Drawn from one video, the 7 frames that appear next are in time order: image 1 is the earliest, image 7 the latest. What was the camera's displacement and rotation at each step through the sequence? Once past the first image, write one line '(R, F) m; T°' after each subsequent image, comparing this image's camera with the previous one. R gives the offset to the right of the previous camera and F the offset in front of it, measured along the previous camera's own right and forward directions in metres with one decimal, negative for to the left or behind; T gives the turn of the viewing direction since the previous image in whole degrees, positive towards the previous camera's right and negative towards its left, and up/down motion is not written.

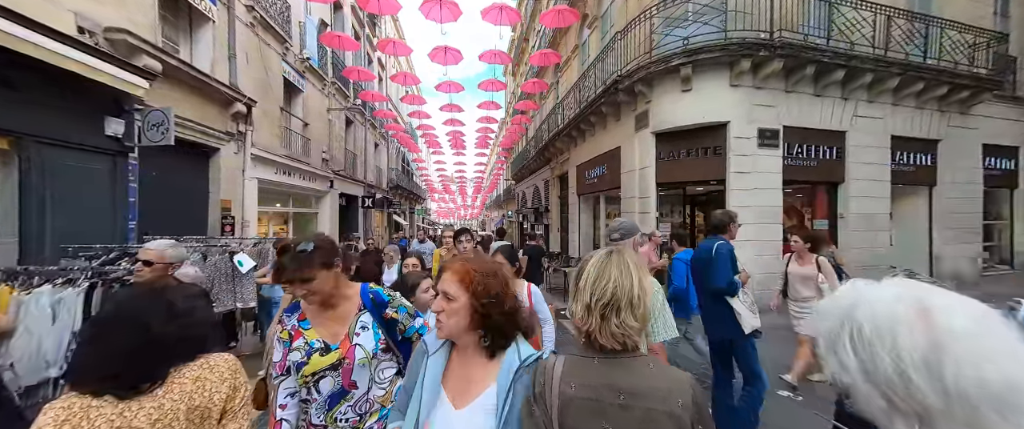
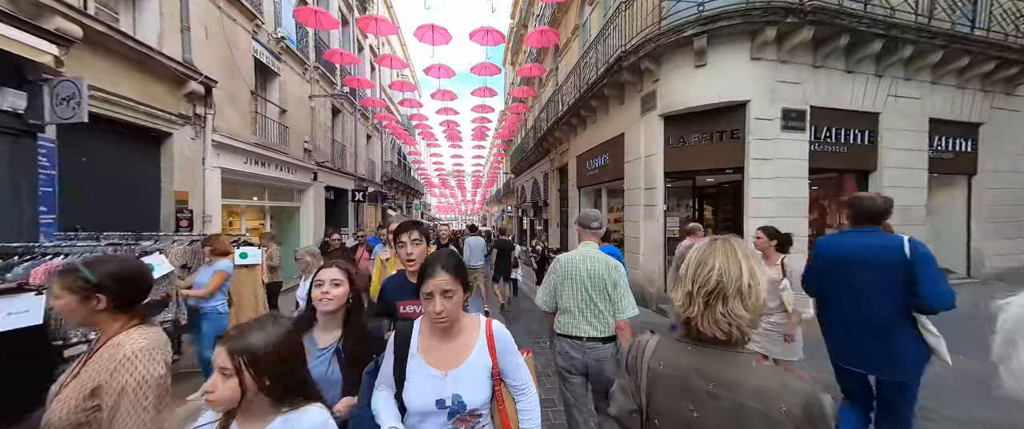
(+0.2, +0.8) m; 0°
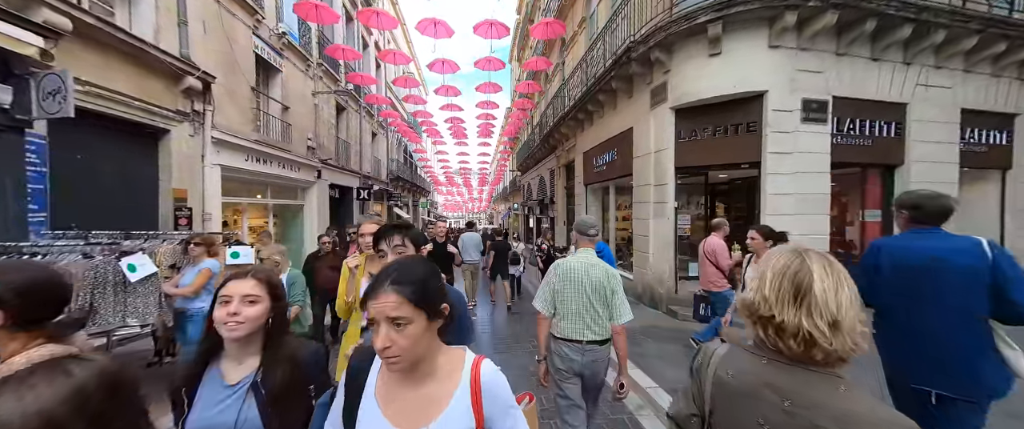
(+0.1, +0.2) m; -1°
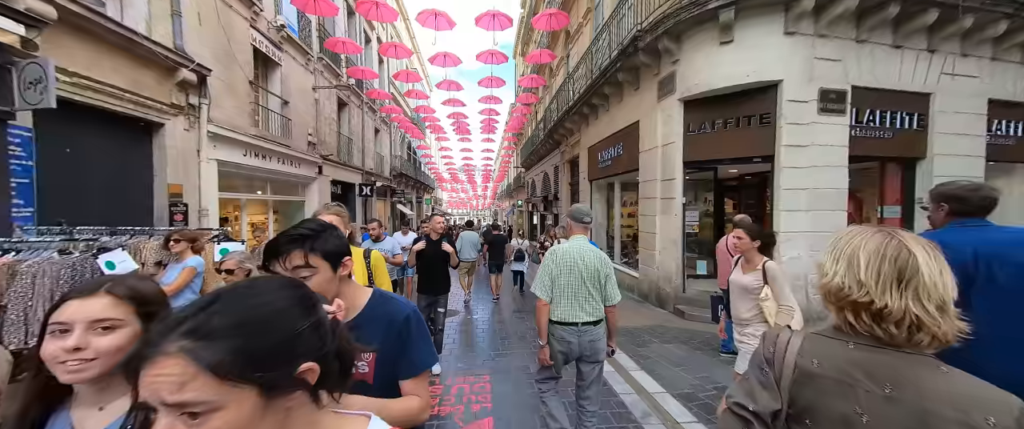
(+0.1, +0.2) m; -1°
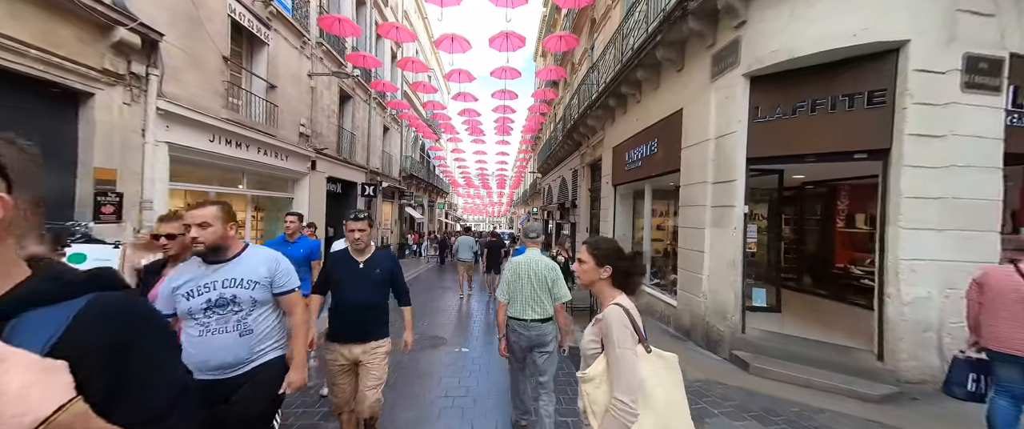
(+0.2, +1.5) m; -3°
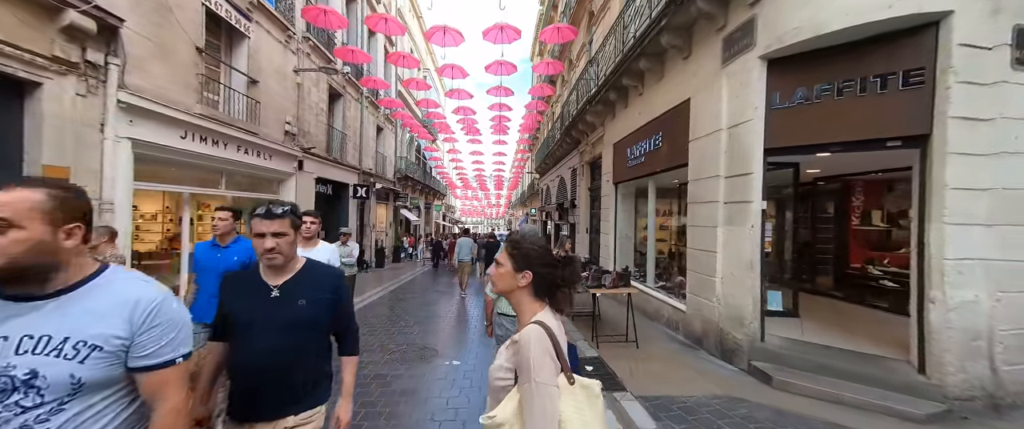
(+0.1, +0.5) m; 0°
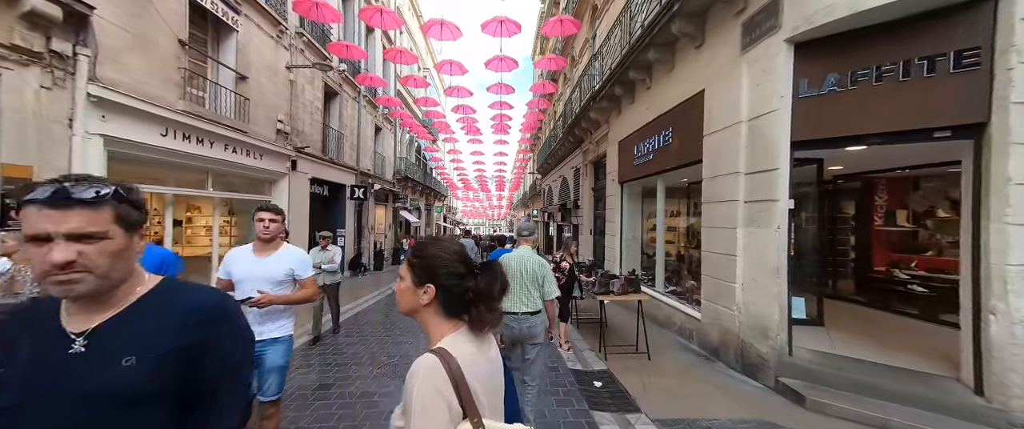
(0.0, +0.4) m; 0°
